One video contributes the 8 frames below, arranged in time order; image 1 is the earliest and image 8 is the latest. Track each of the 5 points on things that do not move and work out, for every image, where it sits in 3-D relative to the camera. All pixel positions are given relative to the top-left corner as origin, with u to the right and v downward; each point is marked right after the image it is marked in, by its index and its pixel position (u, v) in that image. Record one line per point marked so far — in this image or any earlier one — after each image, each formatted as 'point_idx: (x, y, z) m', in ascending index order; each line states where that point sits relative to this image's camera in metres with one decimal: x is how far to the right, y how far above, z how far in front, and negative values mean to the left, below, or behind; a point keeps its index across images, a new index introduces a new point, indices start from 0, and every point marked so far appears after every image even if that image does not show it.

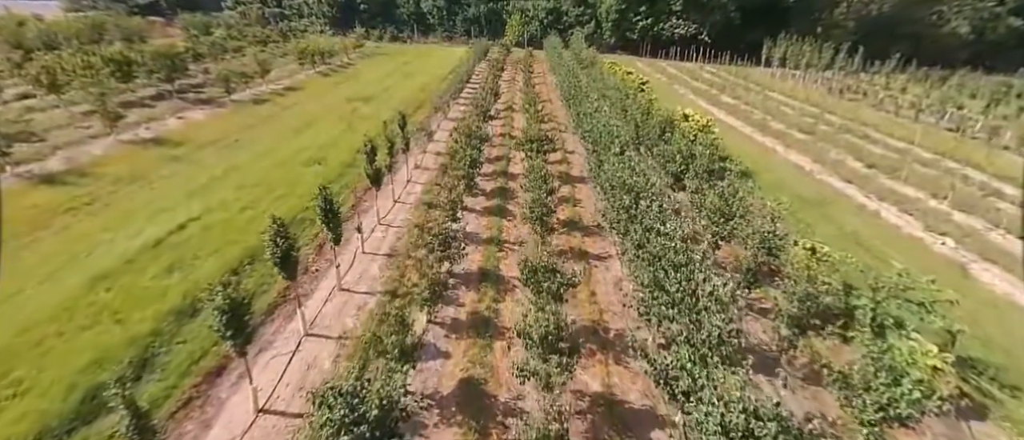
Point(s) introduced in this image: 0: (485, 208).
0: (-1.1, +0.5, +18.5) m
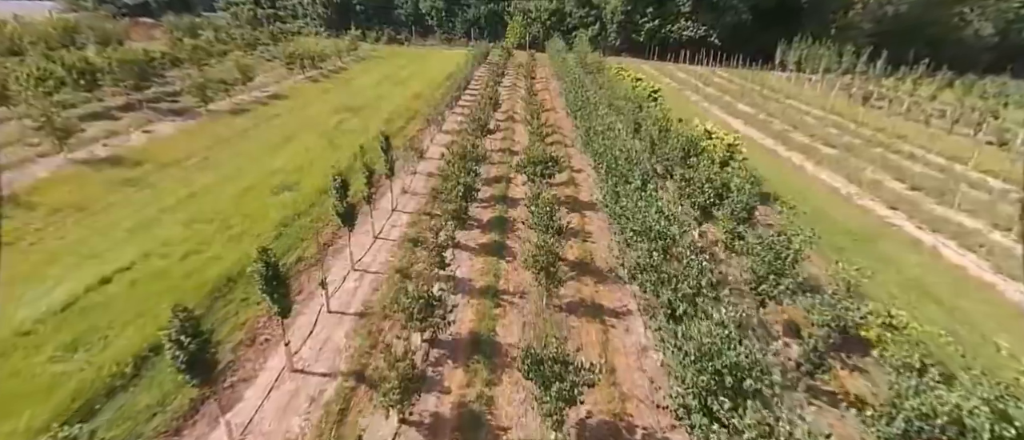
0: (-1.1, -0.9, +15.9) m
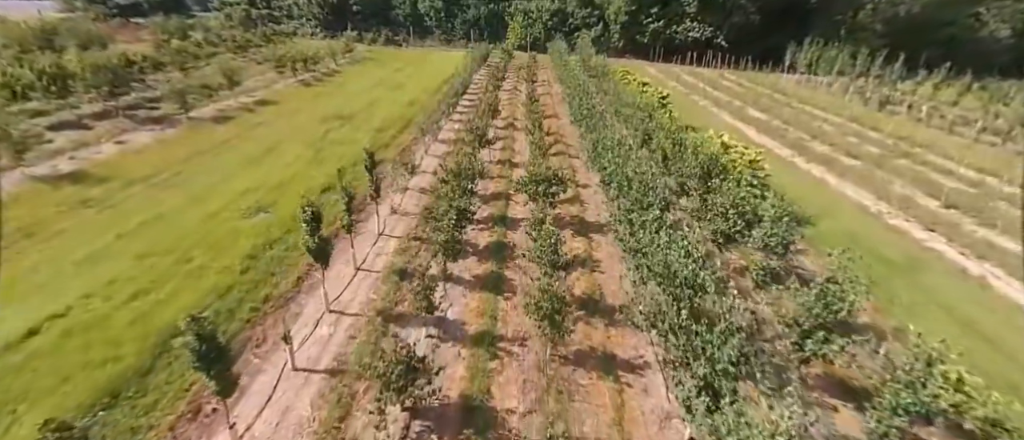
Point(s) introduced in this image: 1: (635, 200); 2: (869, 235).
0: (-1.1, -1.8, +14.1) m
1: (+3.8, +0.6, +13.8) m
2: (+14.4, -0.6, +17.9) m
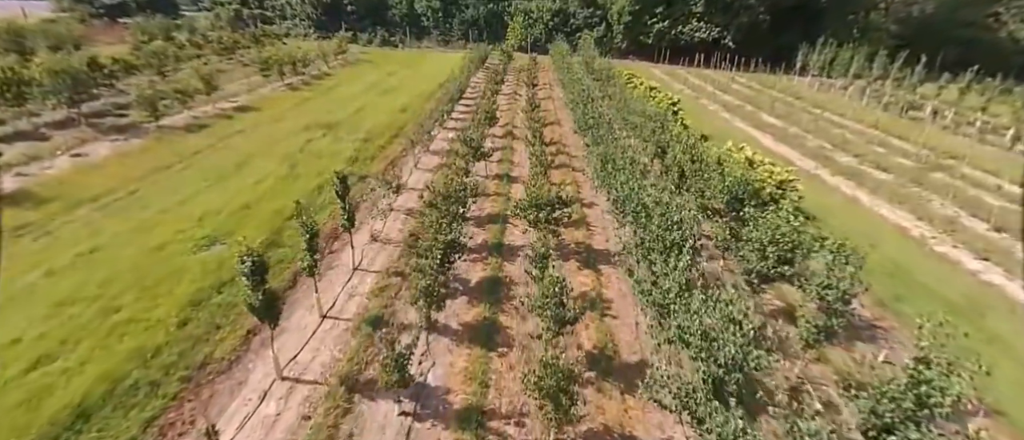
0: (-1.2, -2.8, +11.9) m
1: (+3.7, -0.4, +11.6) m
2: (+14.3, -1.6, +15.7) m
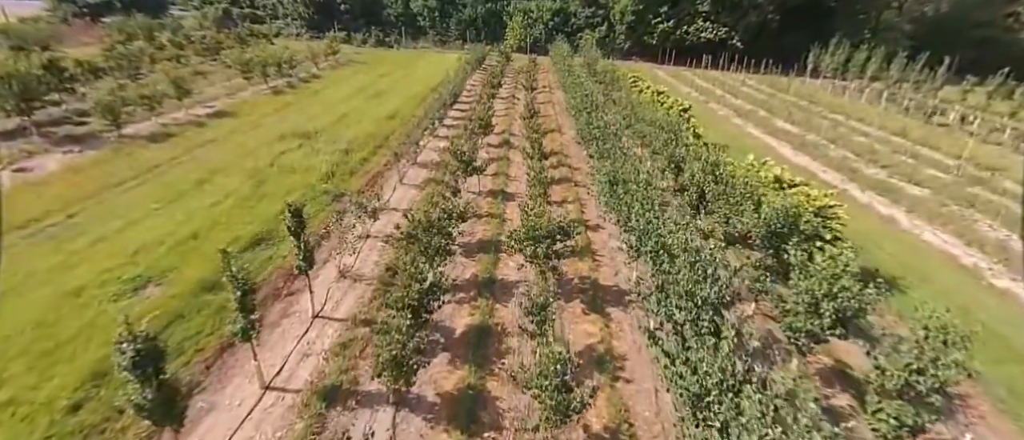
0: (-1.4, -3.8, +9.5) m
1: (+3.5, -1.4, +9.3) m
2: (+14.1, -2.6, +13.3) m
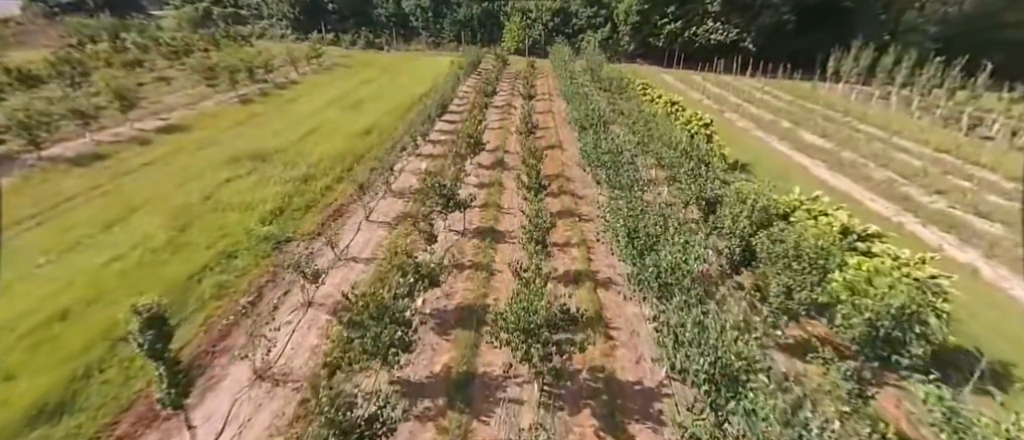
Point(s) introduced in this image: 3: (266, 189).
0: (-1.8, -5.5, +5.8) m
1: (+3.1, -3.0, +5.5) m
2: (+13.8, -4.3, +9.6) m
3: (-9.4, +1.2, +17.0) m
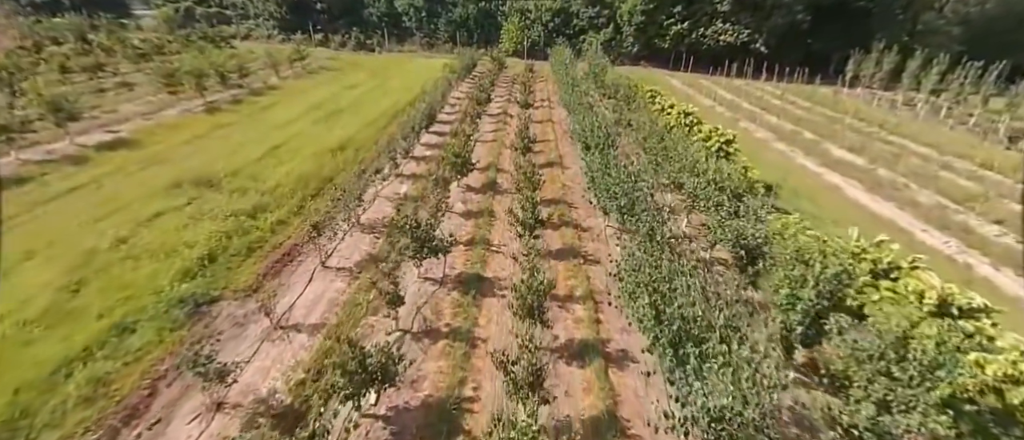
0: (-2.1, -6.9, +2.7) m
1: (+2.8, -4.4, +2.4) m
2: (+13.4, -5.7, +6.5) m
3: (-9.7, -0.2, +13.9) m
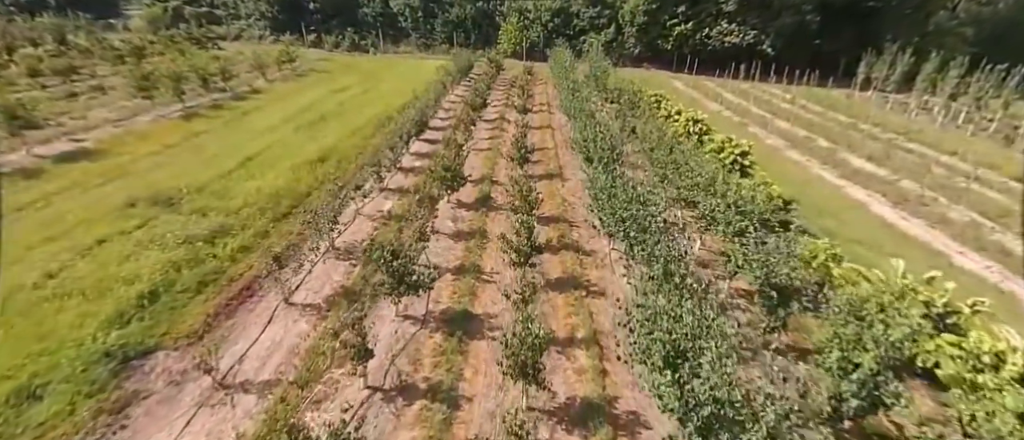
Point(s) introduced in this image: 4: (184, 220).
0: (-2.3, -7.6, +0.9) m
1: (+2.6, -5.2, +0.7) m
2: (+13.2, -6.5, +4.7) m
3: (-9.9, -1.0, +12.1) m
4: (-10.4, 0.0, +14.2) m
